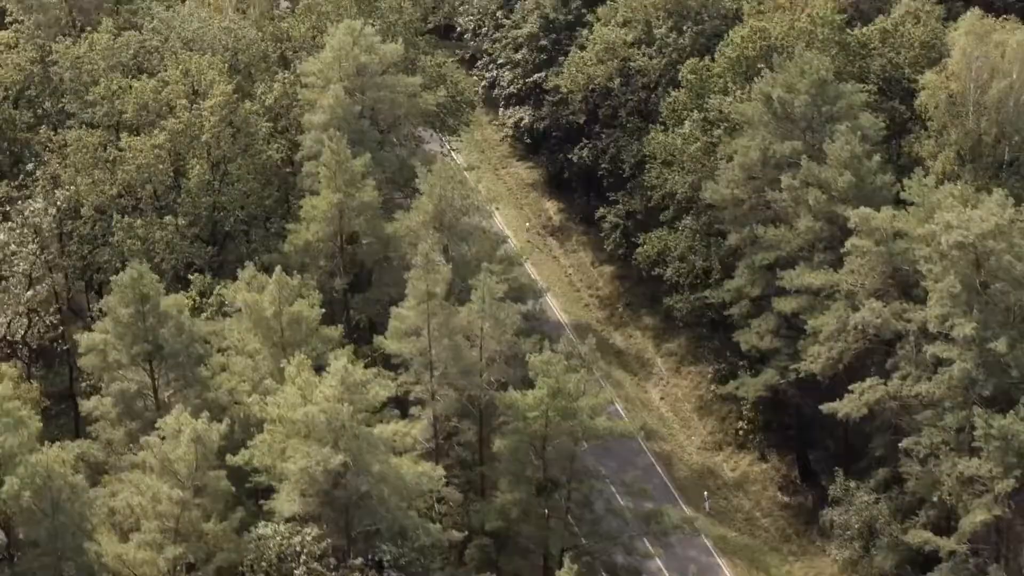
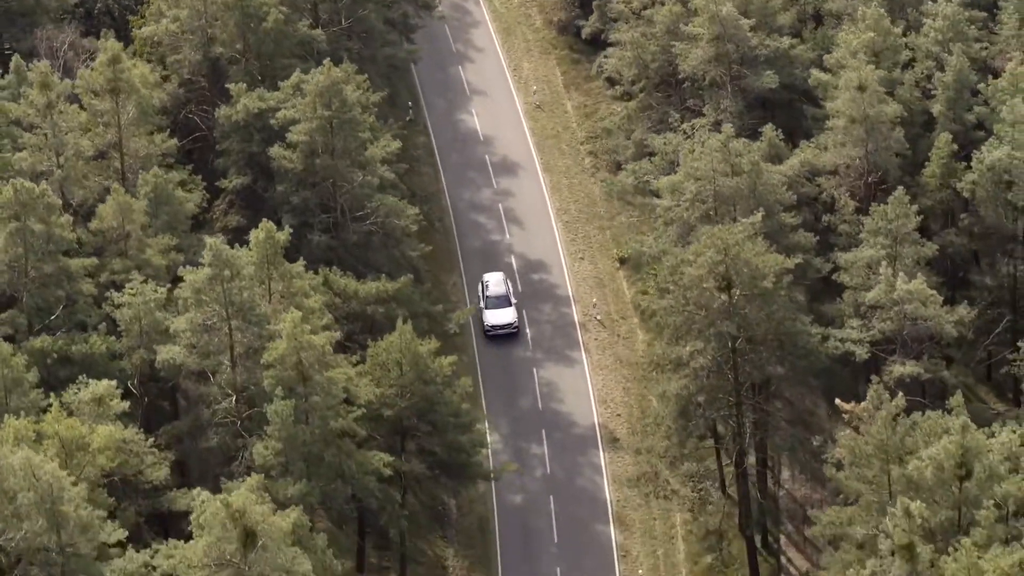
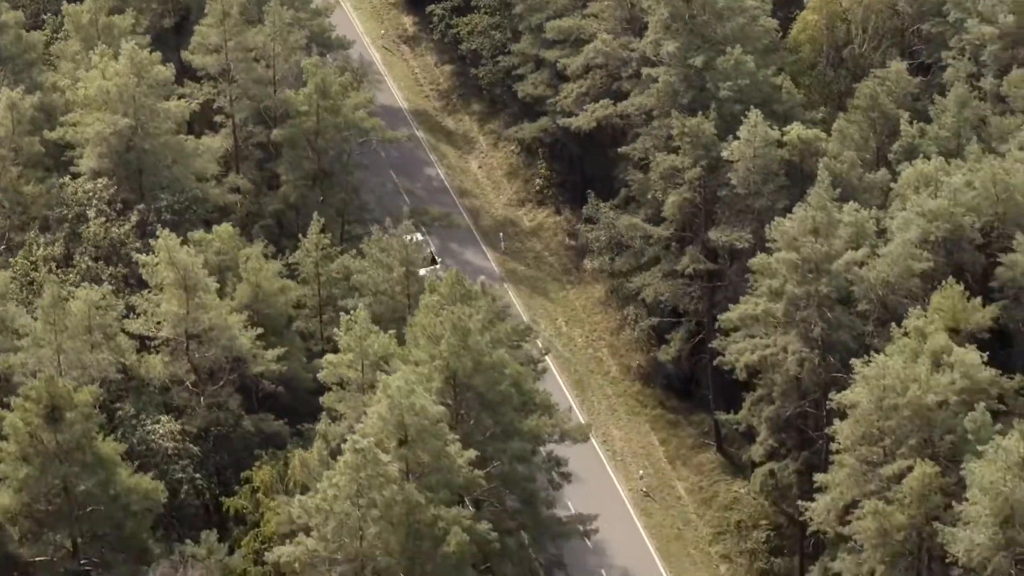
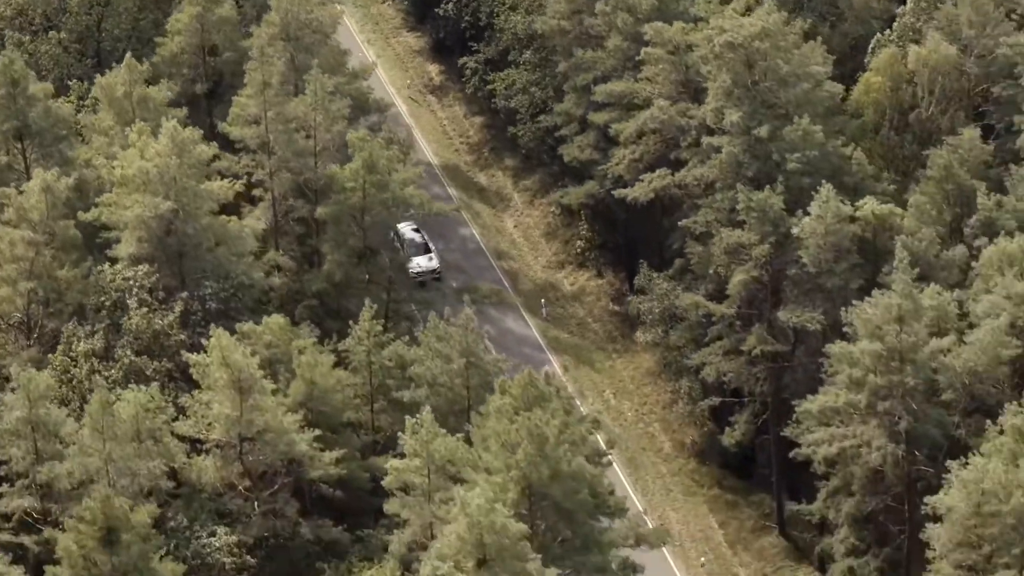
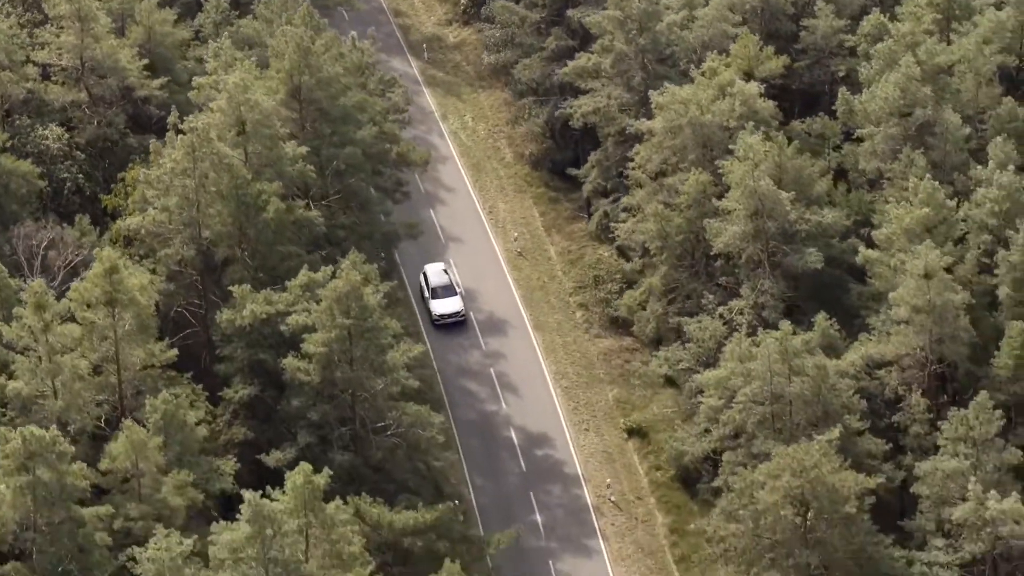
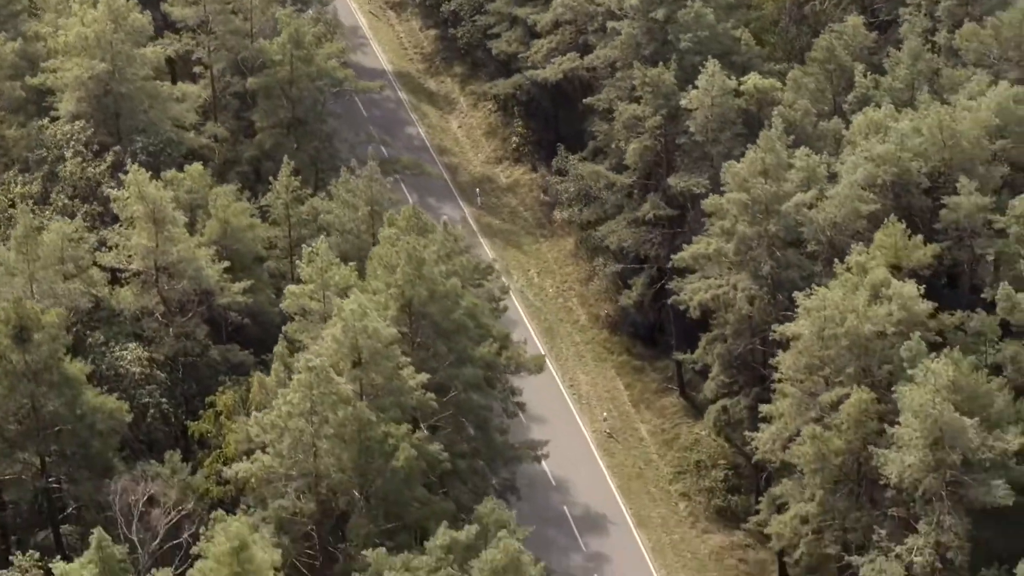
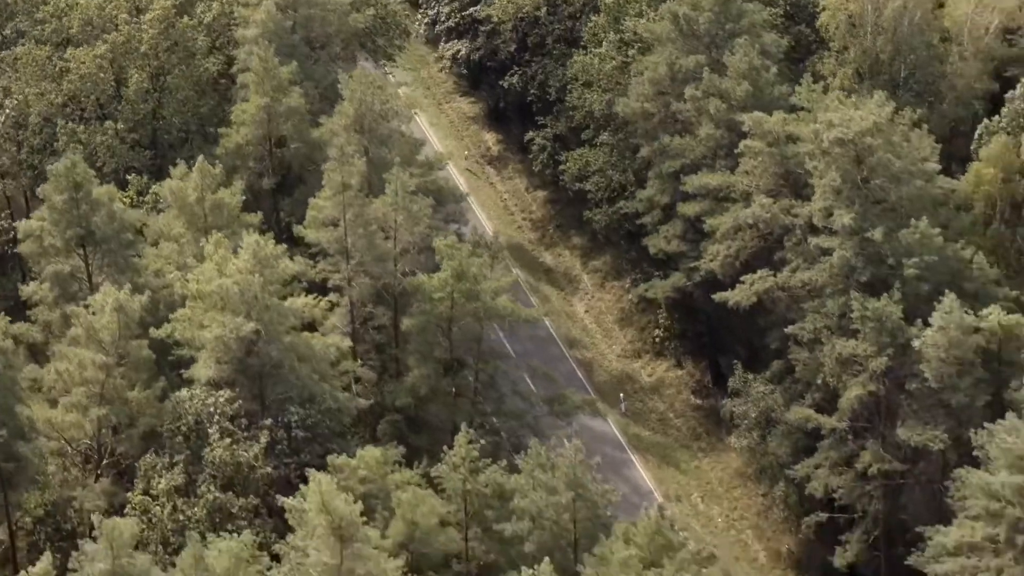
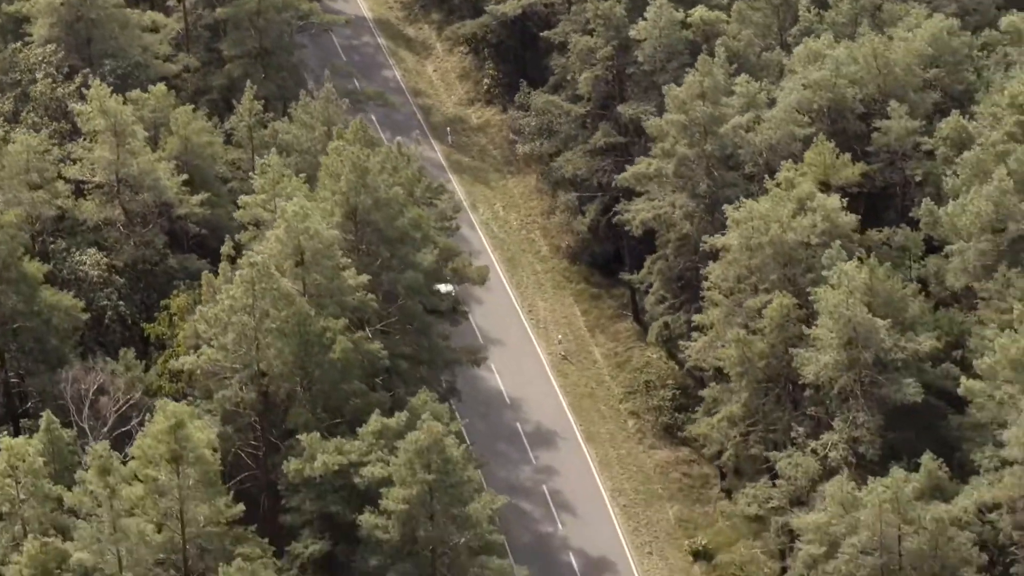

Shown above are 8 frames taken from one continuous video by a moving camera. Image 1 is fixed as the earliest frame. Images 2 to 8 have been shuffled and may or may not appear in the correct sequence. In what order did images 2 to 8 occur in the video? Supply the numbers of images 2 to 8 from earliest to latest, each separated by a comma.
7, 4, 3, 6, 8, 5, 2
